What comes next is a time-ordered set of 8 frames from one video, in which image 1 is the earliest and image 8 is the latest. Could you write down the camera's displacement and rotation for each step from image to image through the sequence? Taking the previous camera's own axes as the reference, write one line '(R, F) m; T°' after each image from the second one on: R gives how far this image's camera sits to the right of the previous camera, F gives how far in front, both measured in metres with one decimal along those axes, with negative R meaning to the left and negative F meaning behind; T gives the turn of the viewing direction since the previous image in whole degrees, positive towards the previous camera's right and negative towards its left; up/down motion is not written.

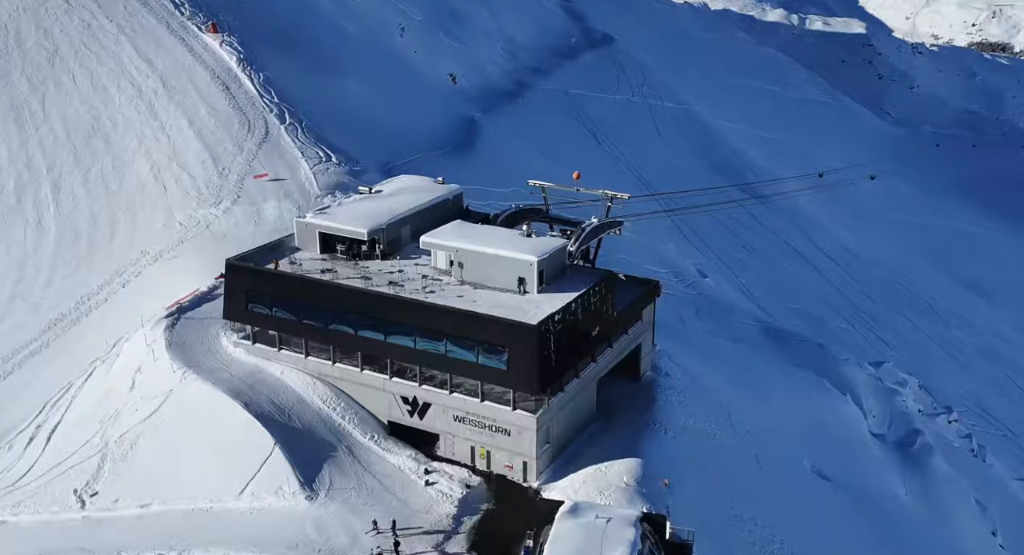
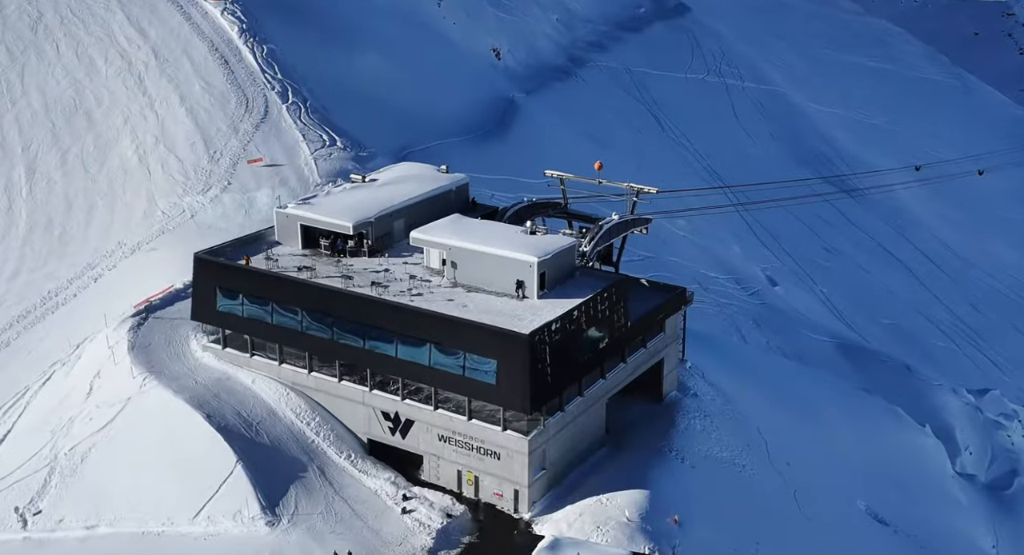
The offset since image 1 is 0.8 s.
(+2.7, +5.2) m; -4°
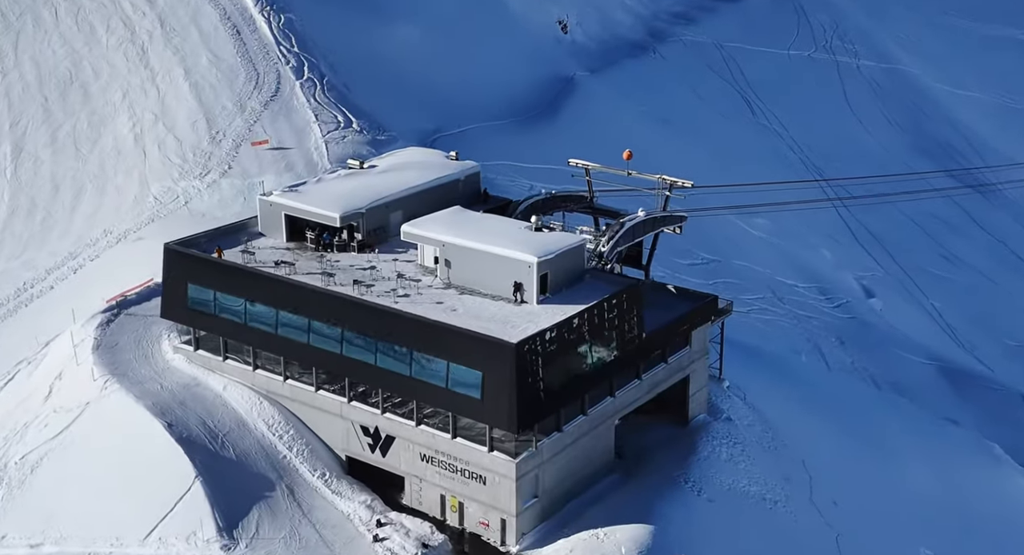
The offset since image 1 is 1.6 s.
(+3.0, +4.6) m; -5°
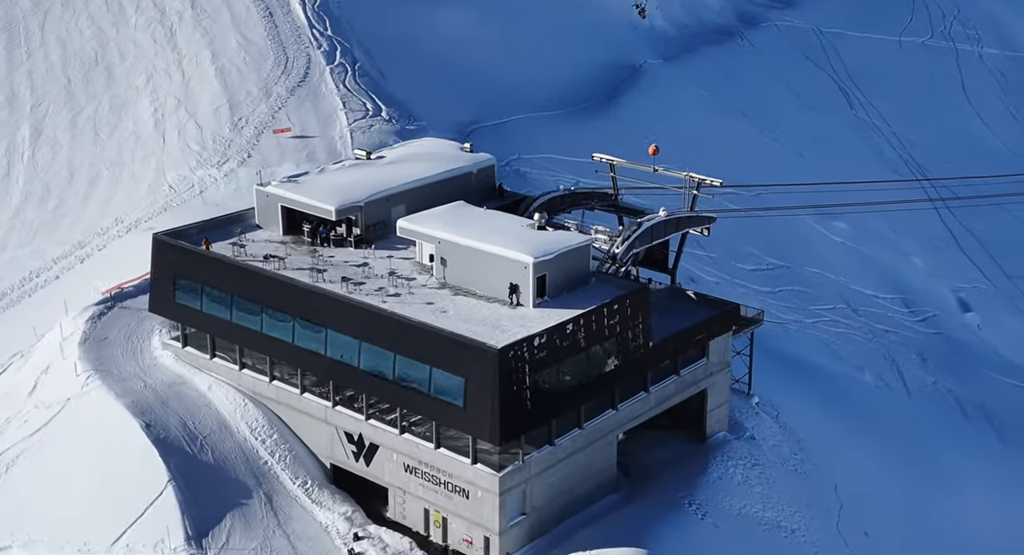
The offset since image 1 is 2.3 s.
(+2.9, +2.5) m; -5°
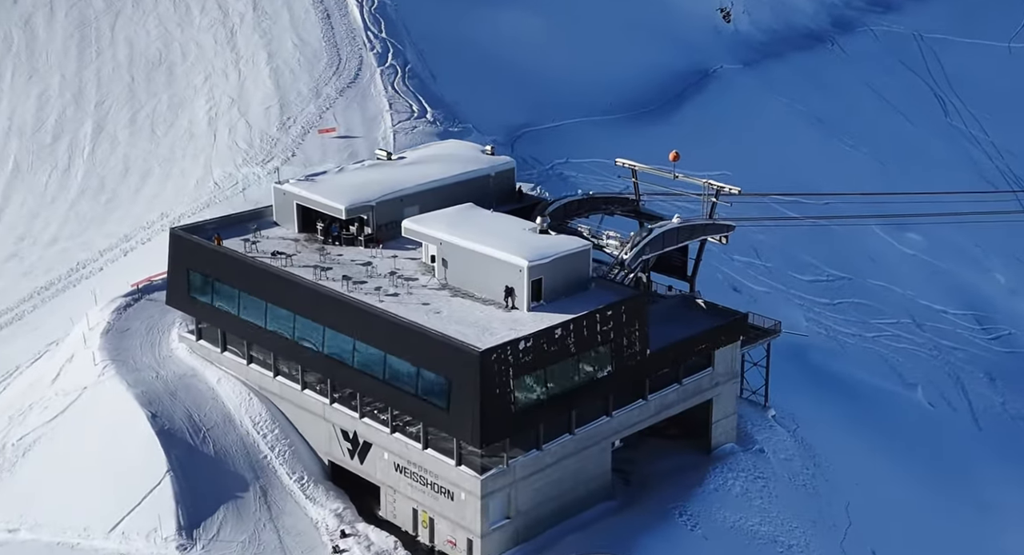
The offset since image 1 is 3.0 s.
(+3.4, +0.2) m; -6°
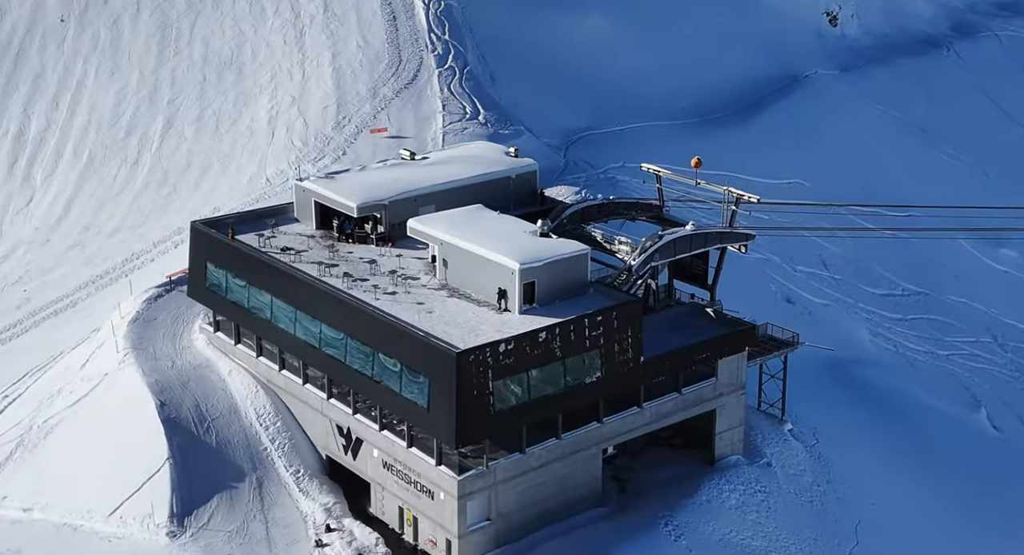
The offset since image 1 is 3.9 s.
(+4.0, +0.3) m; -7°
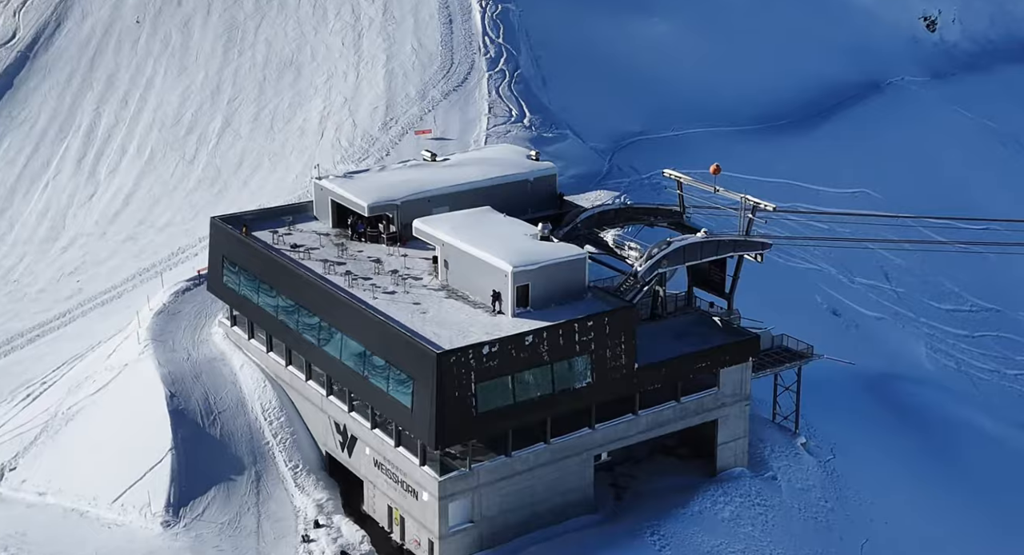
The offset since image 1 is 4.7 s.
(+3.4, +0.3) m; -6°
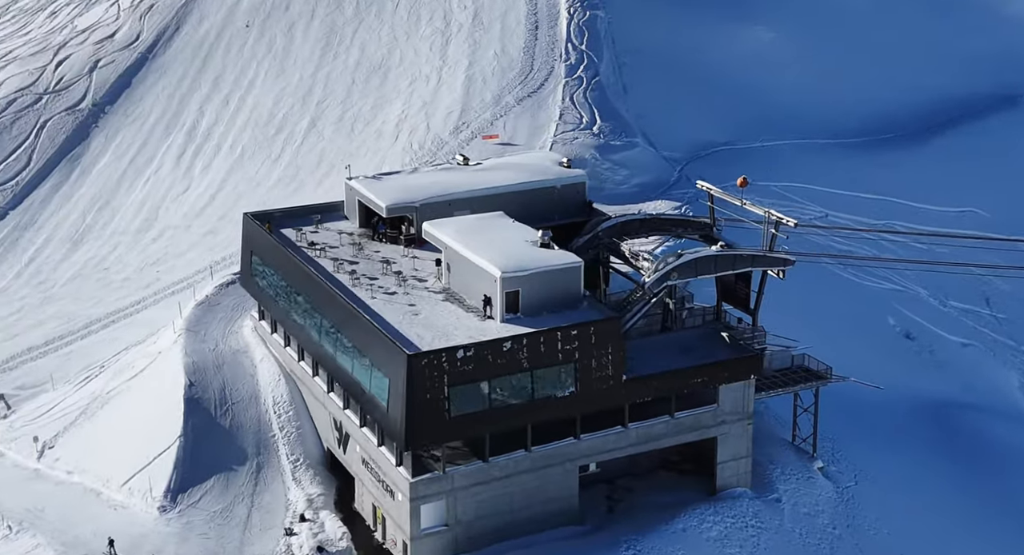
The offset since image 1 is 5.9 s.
(+5.2, +0.7) m; -9°
